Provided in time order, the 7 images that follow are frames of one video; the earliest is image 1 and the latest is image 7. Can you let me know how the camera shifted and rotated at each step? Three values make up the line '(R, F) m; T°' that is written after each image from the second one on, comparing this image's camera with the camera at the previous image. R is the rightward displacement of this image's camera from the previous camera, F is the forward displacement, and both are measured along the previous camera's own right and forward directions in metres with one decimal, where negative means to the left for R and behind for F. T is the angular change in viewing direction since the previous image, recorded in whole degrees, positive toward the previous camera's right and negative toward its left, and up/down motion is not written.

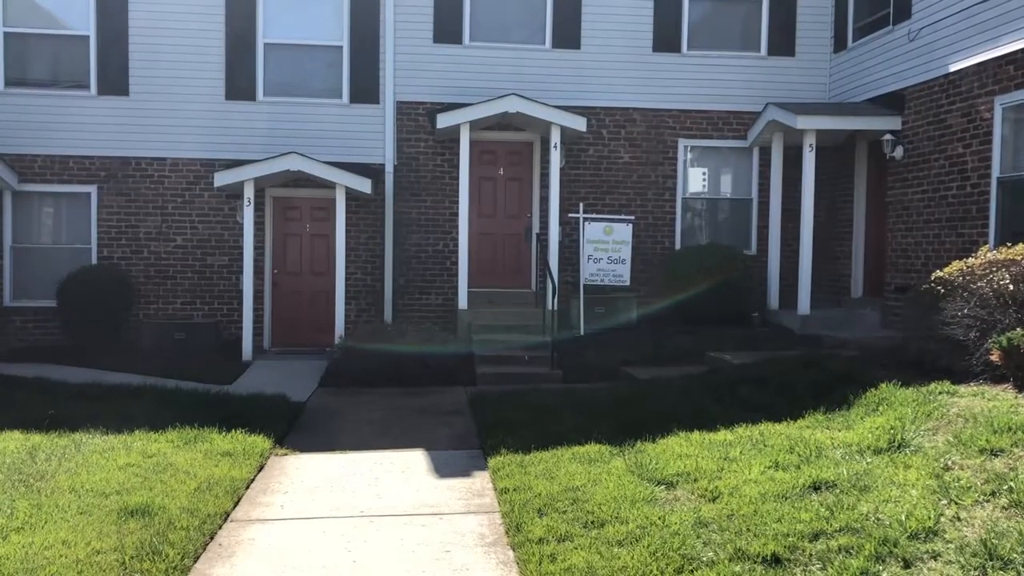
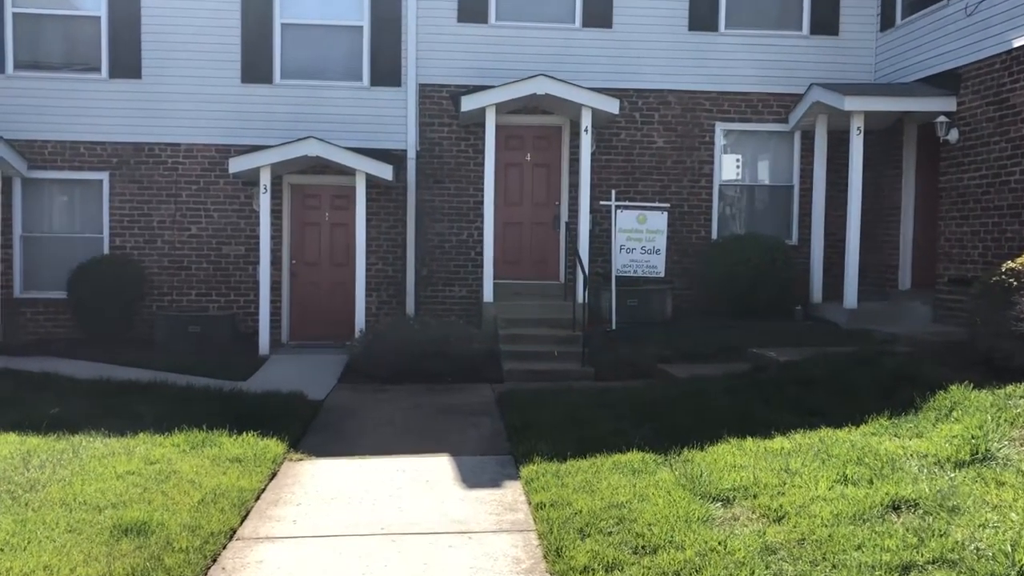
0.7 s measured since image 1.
(-0.1, +0.6) m; -1°
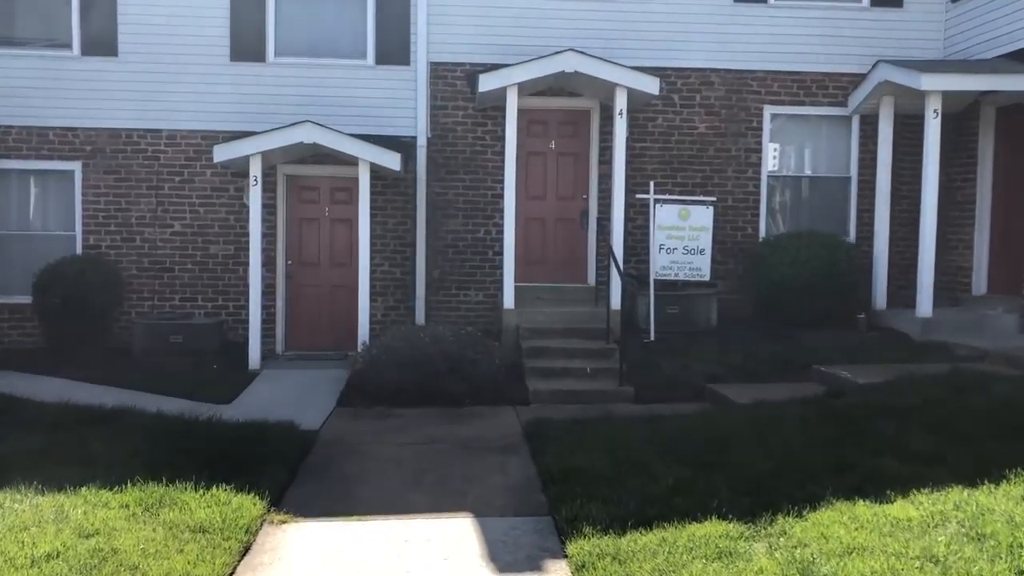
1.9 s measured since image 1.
(-0.2, +1.5) m; -1°
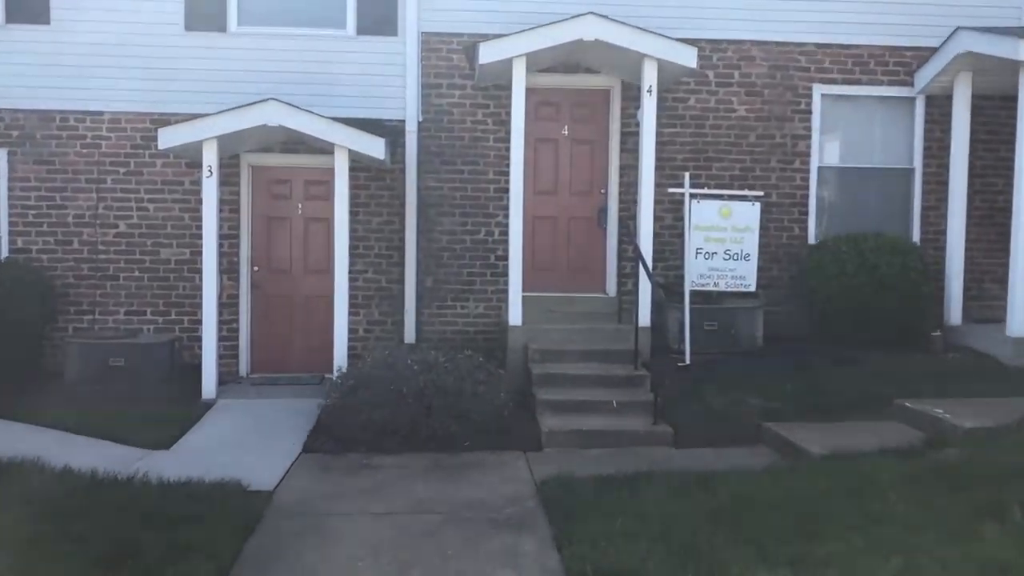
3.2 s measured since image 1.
(-0.1, +1.8) m; 0°
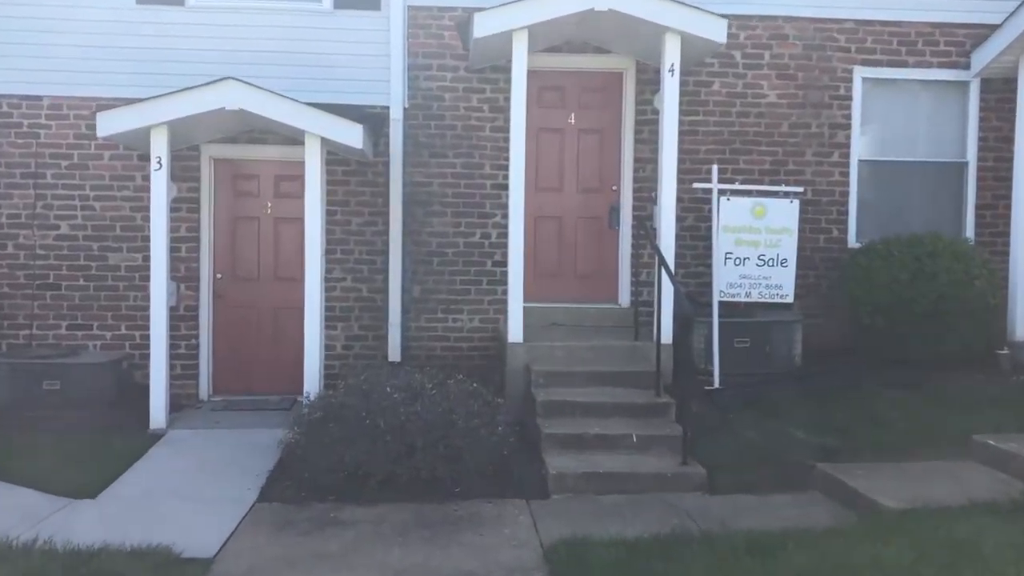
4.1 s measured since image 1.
(0.0, +1.3) m; 0°
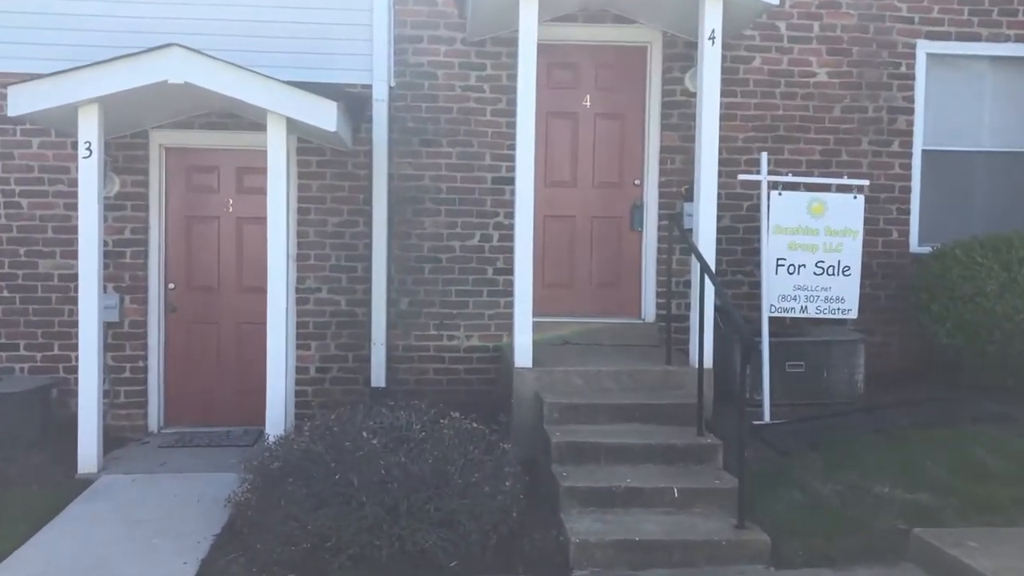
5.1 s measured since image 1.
(-0.1, +1.4) m; 0°
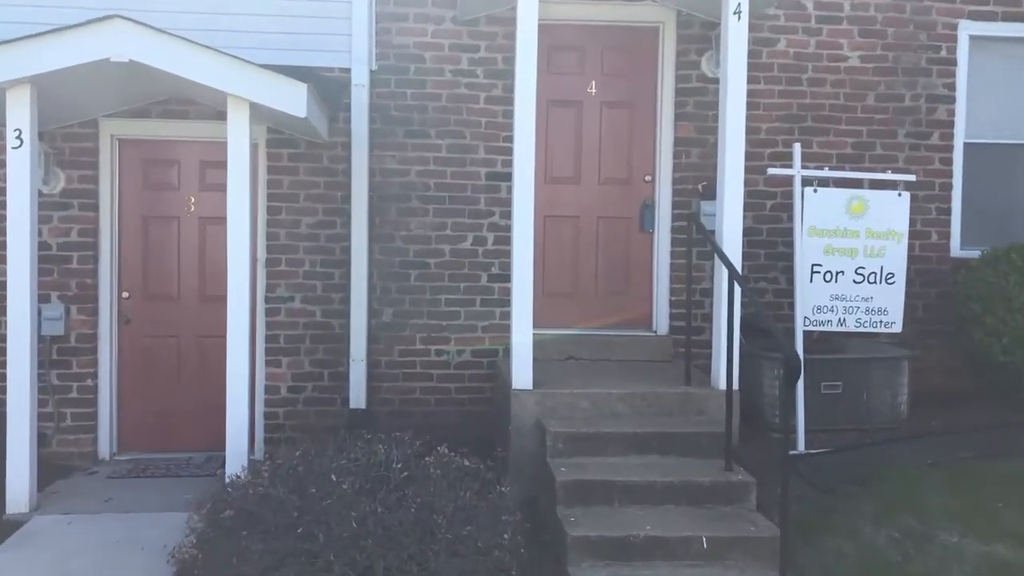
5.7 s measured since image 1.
(0.0, +0.8) m; 0°
